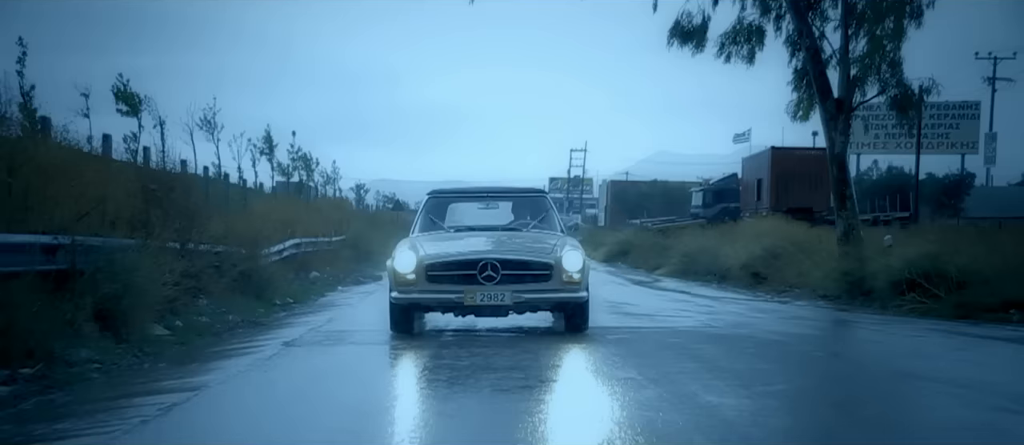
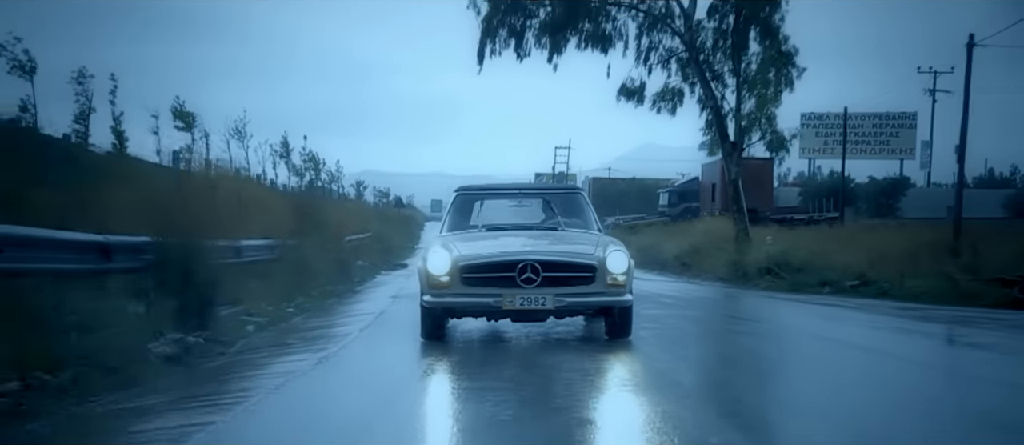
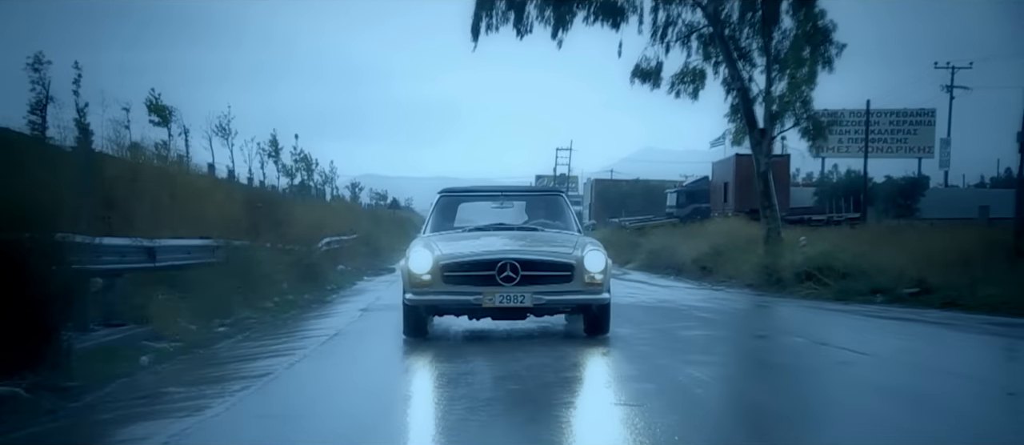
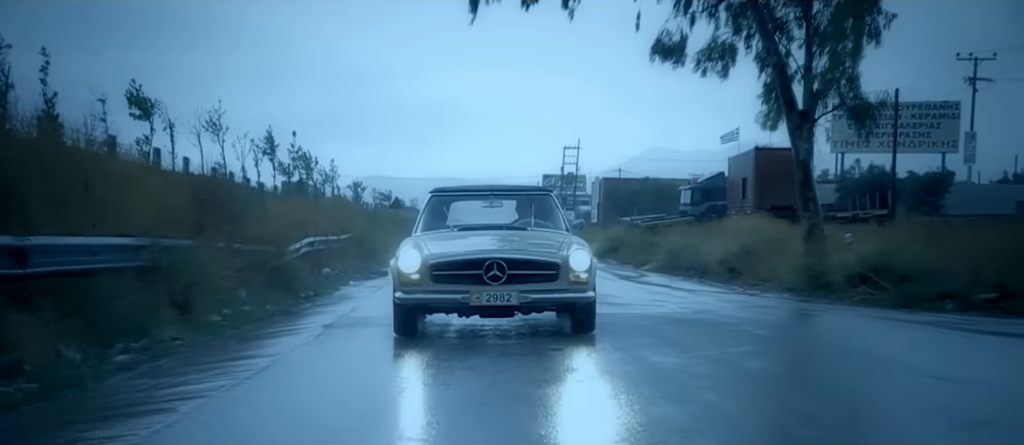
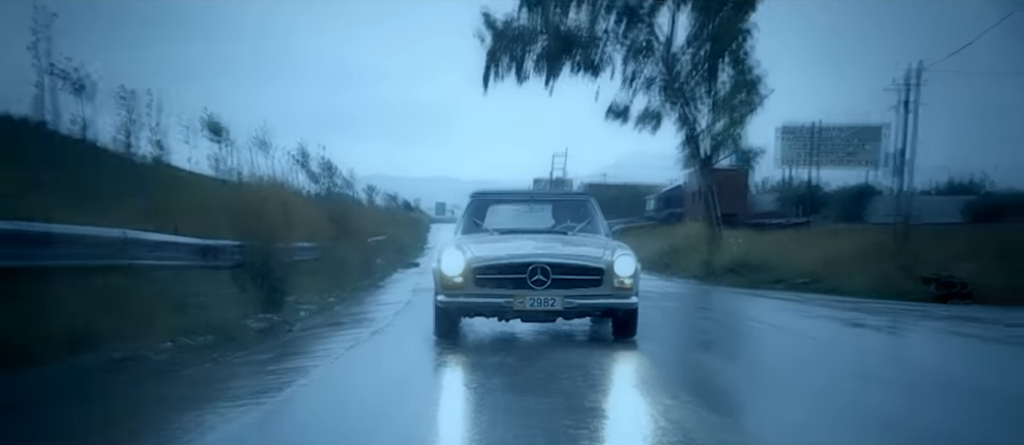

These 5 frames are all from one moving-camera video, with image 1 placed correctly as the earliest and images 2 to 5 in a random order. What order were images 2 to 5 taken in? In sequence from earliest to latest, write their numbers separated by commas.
4, 3, 2, 5
